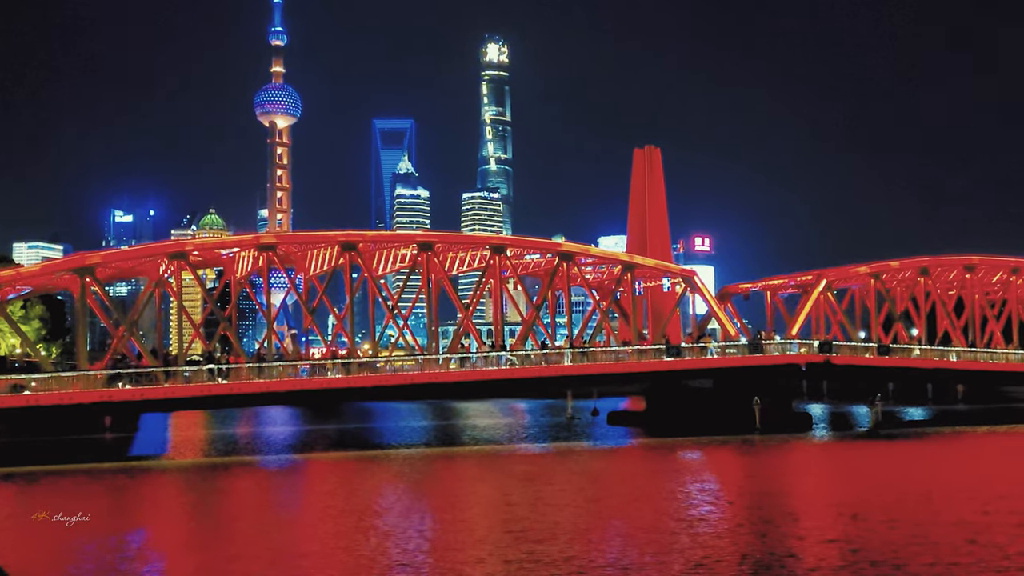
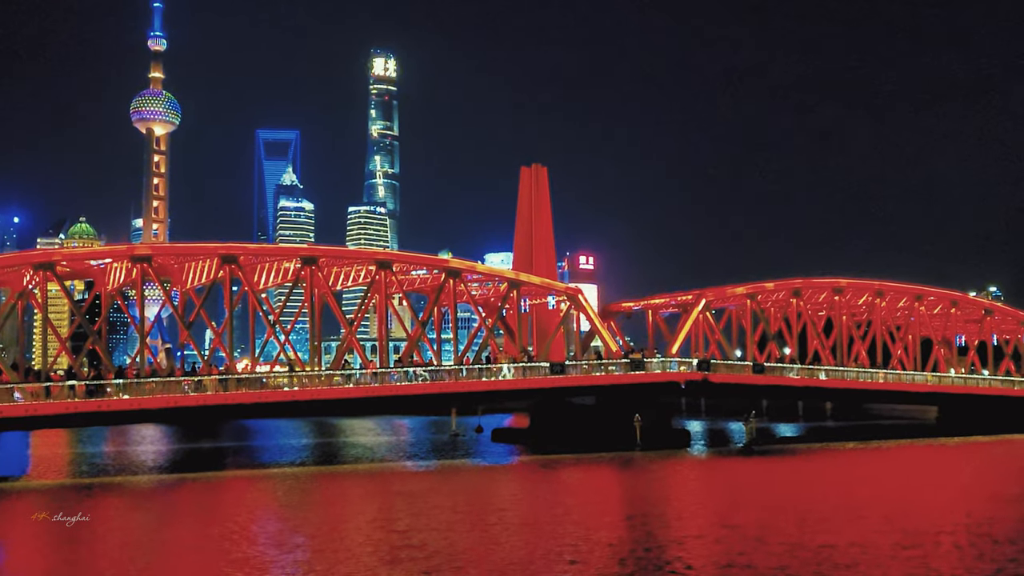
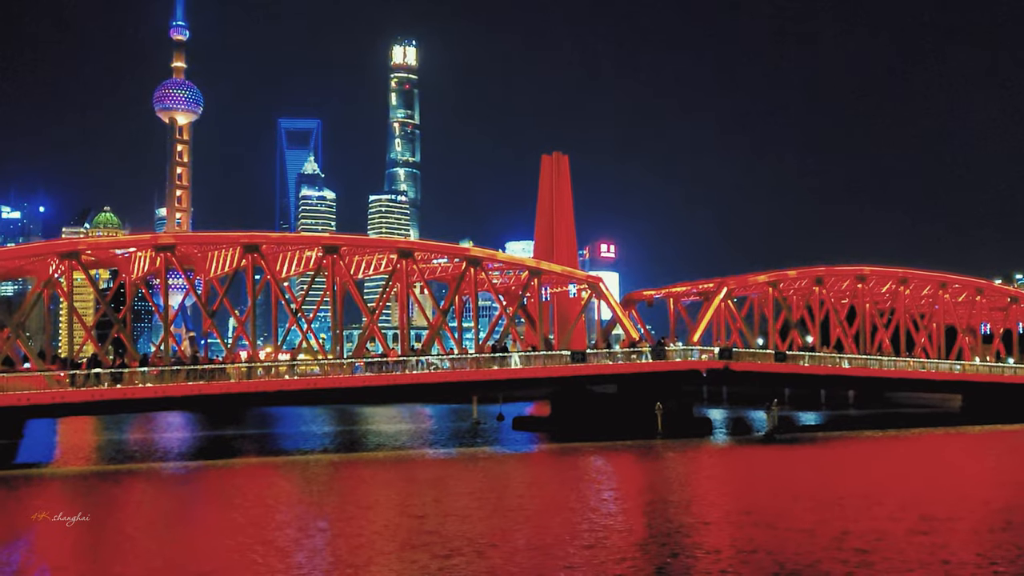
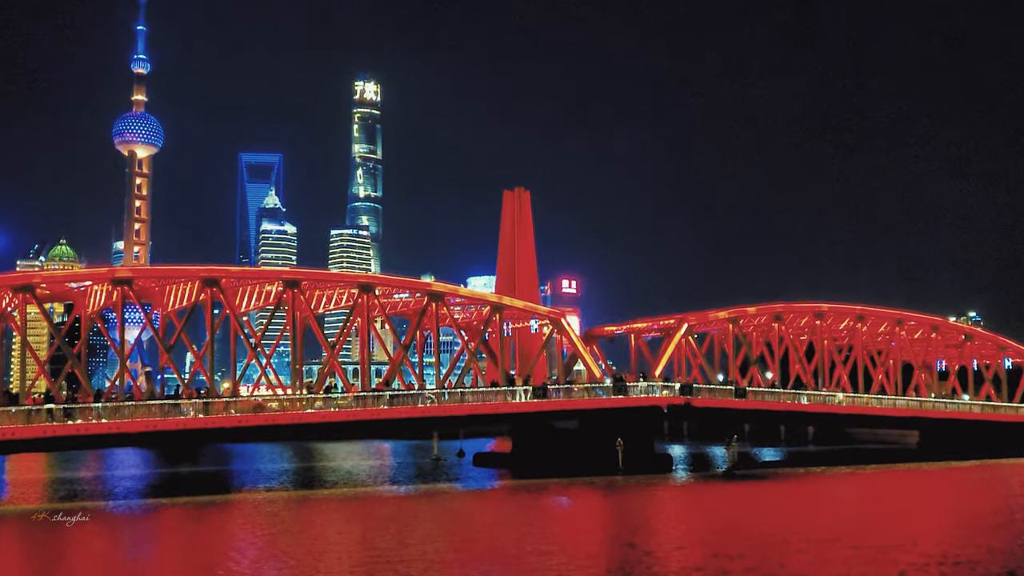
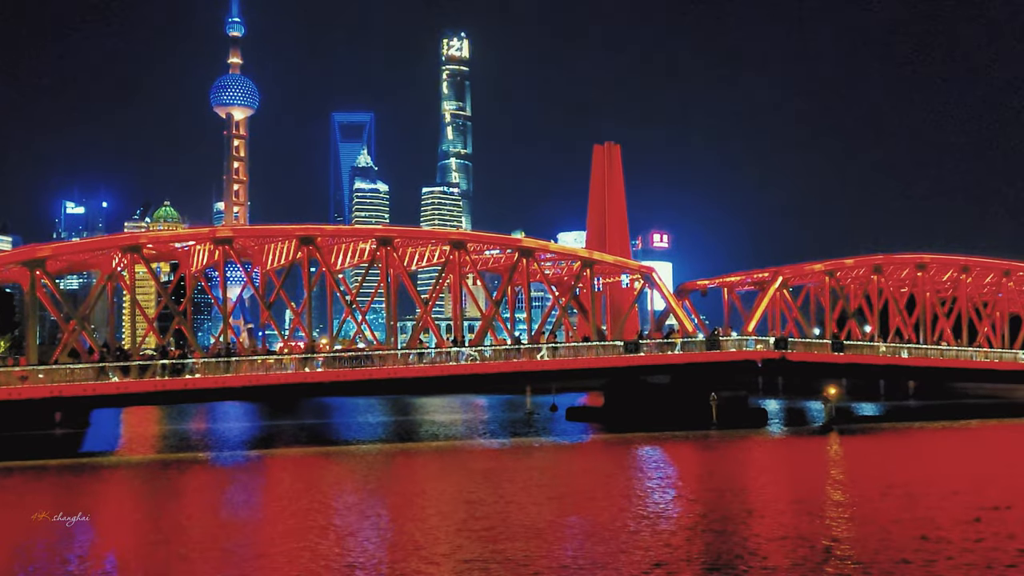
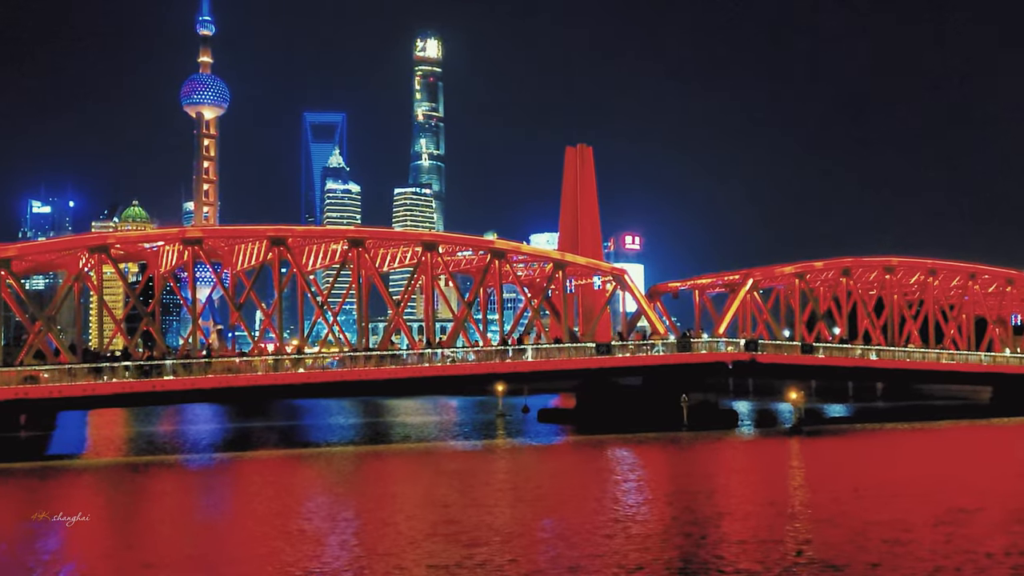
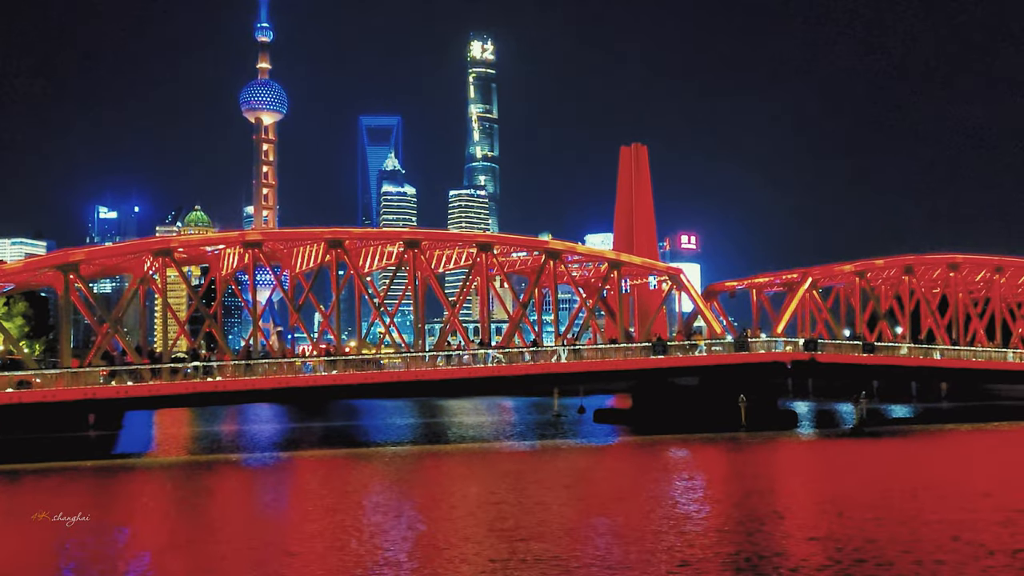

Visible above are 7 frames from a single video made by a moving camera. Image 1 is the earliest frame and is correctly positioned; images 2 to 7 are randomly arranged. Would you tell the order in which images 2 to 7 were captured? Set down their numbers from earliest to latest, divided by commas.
7, 5, 6, 3, 2, 4
